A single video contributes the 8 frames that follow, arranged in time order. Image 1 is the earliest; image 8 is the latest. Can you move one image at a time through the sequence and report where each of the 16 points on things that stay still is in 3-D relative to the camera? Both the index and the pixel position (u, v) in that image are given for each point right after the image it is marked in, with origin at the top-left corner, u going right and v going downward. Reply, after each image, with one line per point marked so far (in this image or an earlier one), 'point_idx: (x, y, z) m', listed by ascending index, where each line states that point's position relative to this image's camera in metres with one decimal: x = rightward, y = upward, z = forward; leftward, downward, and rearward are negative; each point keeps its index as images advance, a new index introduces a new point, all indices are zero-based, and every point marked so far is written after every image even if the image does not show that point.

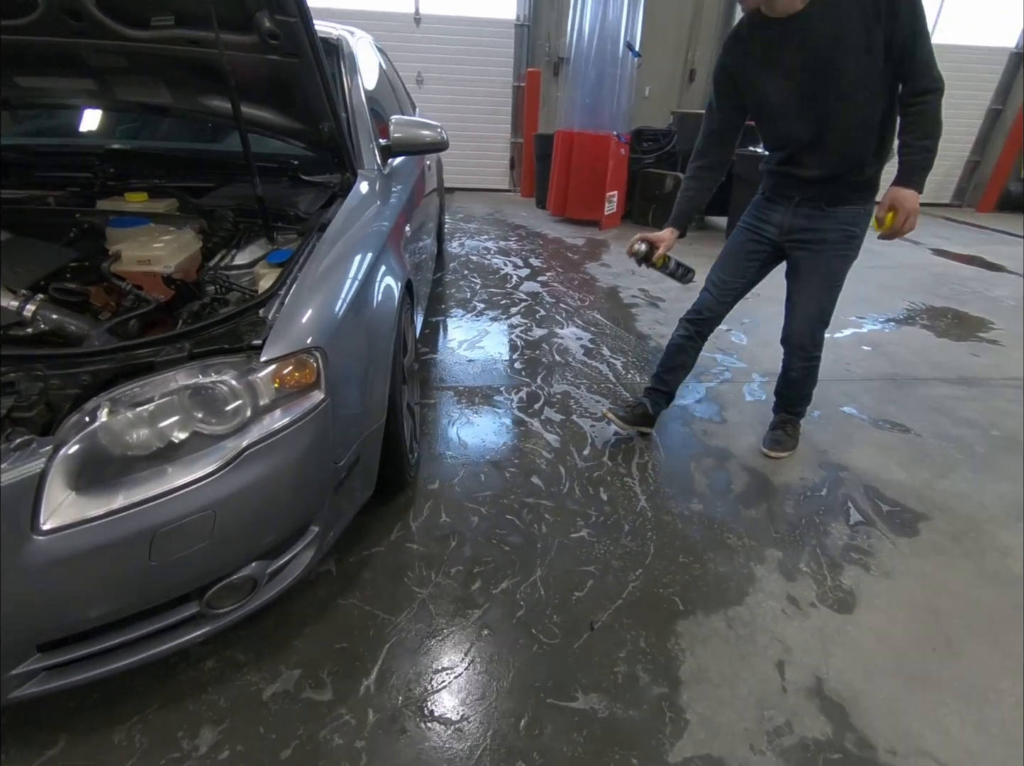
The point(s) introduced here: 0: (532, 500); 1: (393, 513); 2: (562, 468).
0: (0.0, -0.4, +2.3) m
1: (-0.4, -0.4, +2.2) m
2: (+0.1, -0.3, +2.4) m
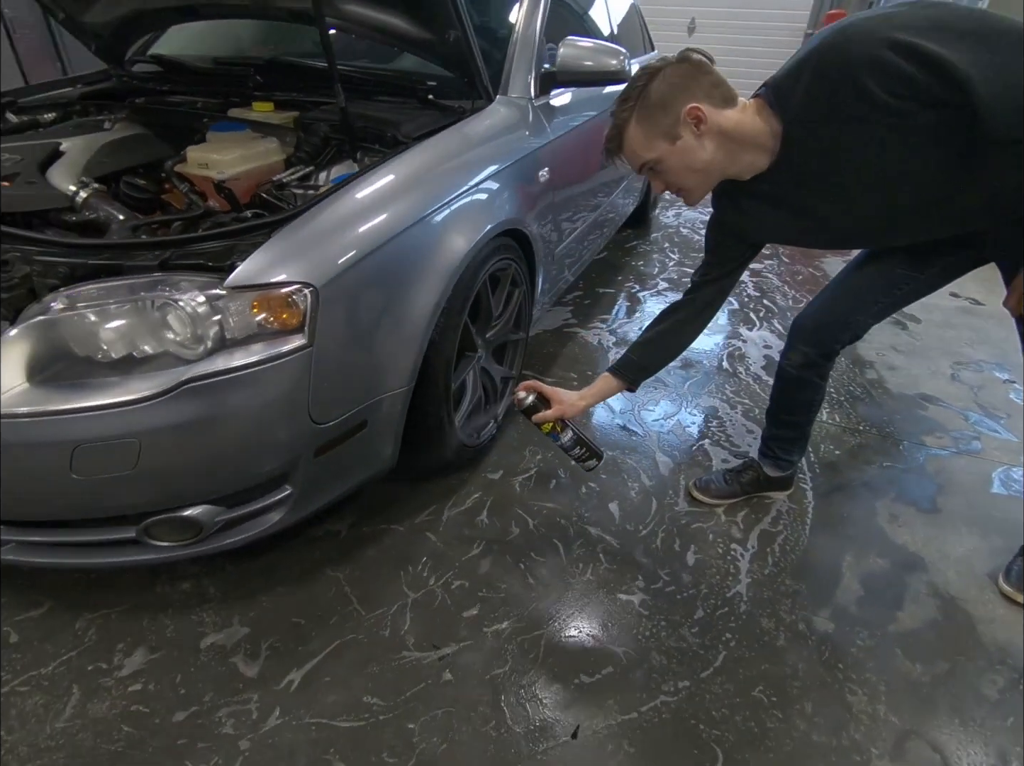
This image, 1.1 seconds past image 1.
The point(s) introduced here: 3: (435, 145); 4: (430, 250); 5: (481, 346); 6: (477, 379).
0: (+0.2, -0.4, +1.8) m
1: (-0.2, -0.3, +1.9) m
2: (+0.4, -0.3, +1.9) m
3: (-0.2, +0.5, +1.7) m
4: (-0.2, +0.3, +1.5) m
5: (-0.1, +0.1, +1.9) m
6: (-0.1, 0.0, +1.9) m
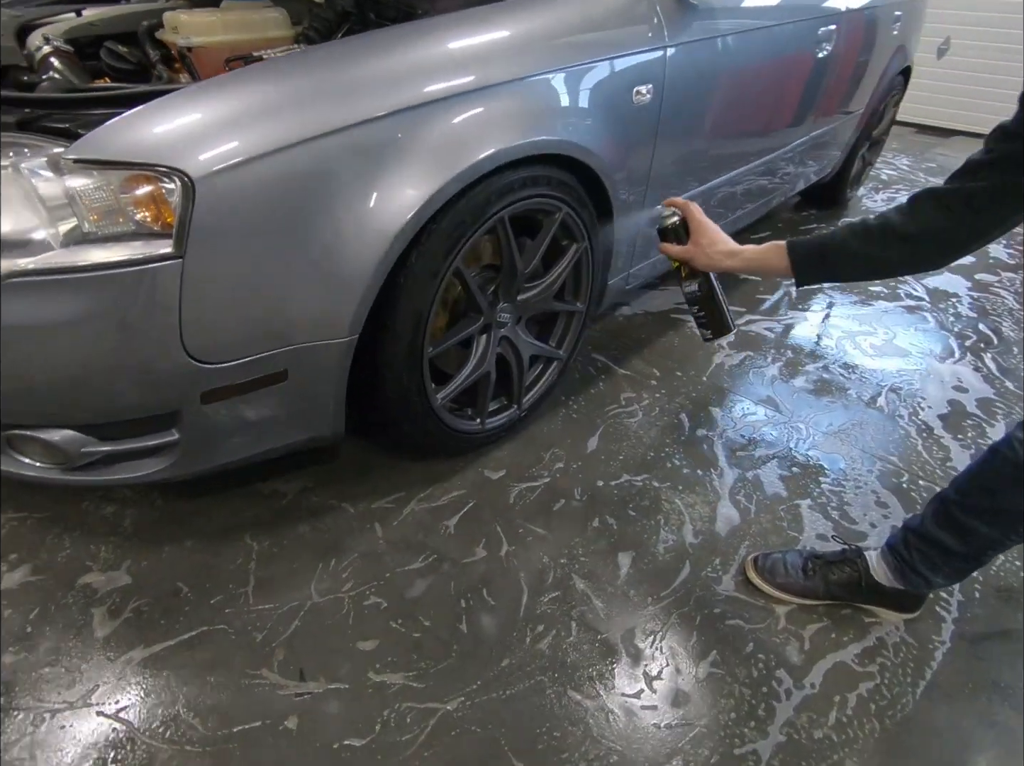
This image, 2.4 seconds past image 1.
0: (+0.1, -0.4, +1.3) m
1: (-0.2, -0.2, +1.5) m
2: (+0.3, -0.3, +1.3) m
3: (-0.1, +0.6, +1.2) m
4: (-0.2, +0.3, +1.1) m
5: (0.0, +0.1, +1.4) m
6: (0.0, +0.1, +1.5) m
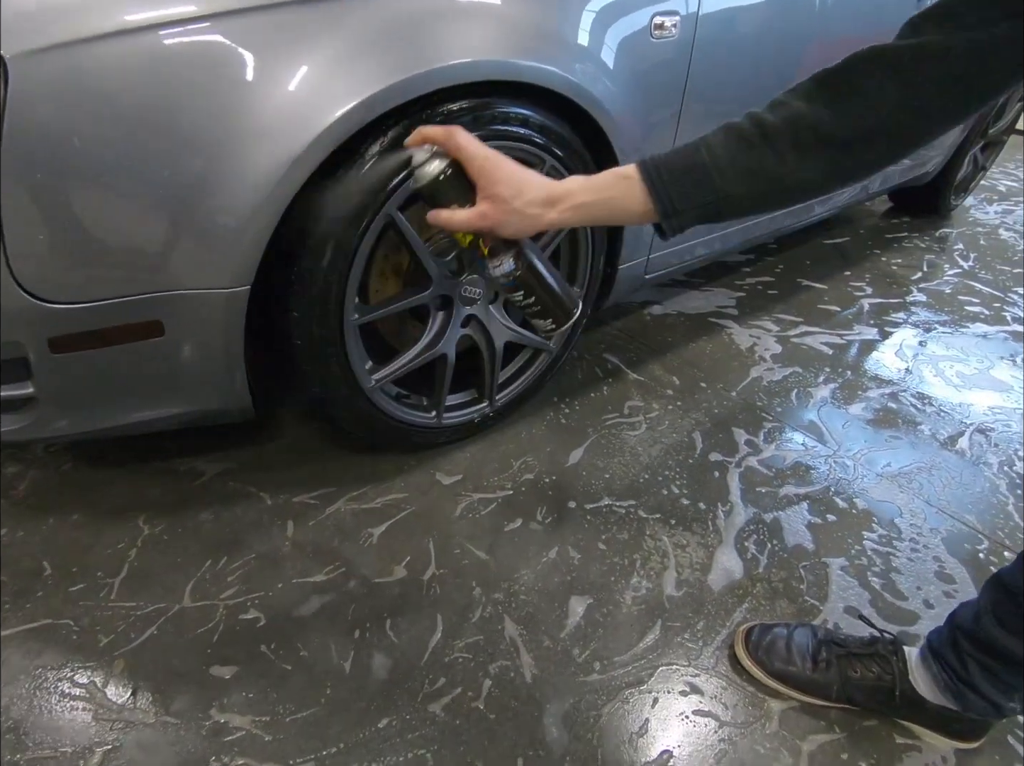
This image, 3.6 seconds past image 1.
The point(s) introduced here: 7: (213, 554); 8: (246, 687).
0: (0.0, -0.3, +1.0) m
1: (-0.3, -0.1, +1.2) m
2: (+0.2, -0.3, +1.0) m
3: (-0.1, +0.6, +1.0) m
4: (-0.2, +0.4, +0.9) m
5: (-0.1, +0.2, +1.1) m
6: (-0.1, +0.1, +1.2) m
7: (-0.5, -0.3, +1.1) m
8: (-0.3, -0.4, +0.9) m
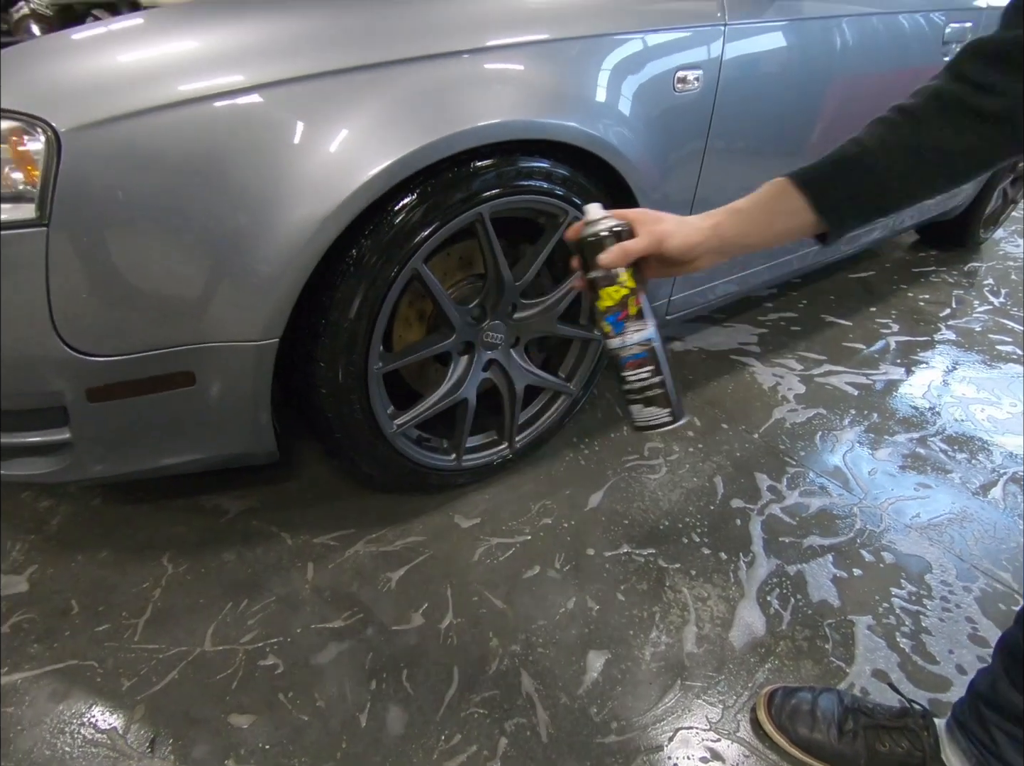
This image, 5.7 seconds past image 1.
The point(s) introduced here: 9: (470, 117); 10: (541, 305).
0: (0.0, -0.4, +1.0) m
1: (-0.3, -0.2, +1.2) m
2: (+0.2, -0.4, +1.0) m
3: (-0.1, +0.6, +1.0) m
4: (-0.2, +0.3, +0.9) m
5: (0.0, +0.1, +1.2) m
6: (-0.1, 0.0, +1.2) m
7: (-0.4, -0.3, +1.1) m
8: (-0.3, -0.5, +0.9) m
9: (-0.1, +0.4, +0.9) m
10: (+0.1, +0.1, +1.2) m
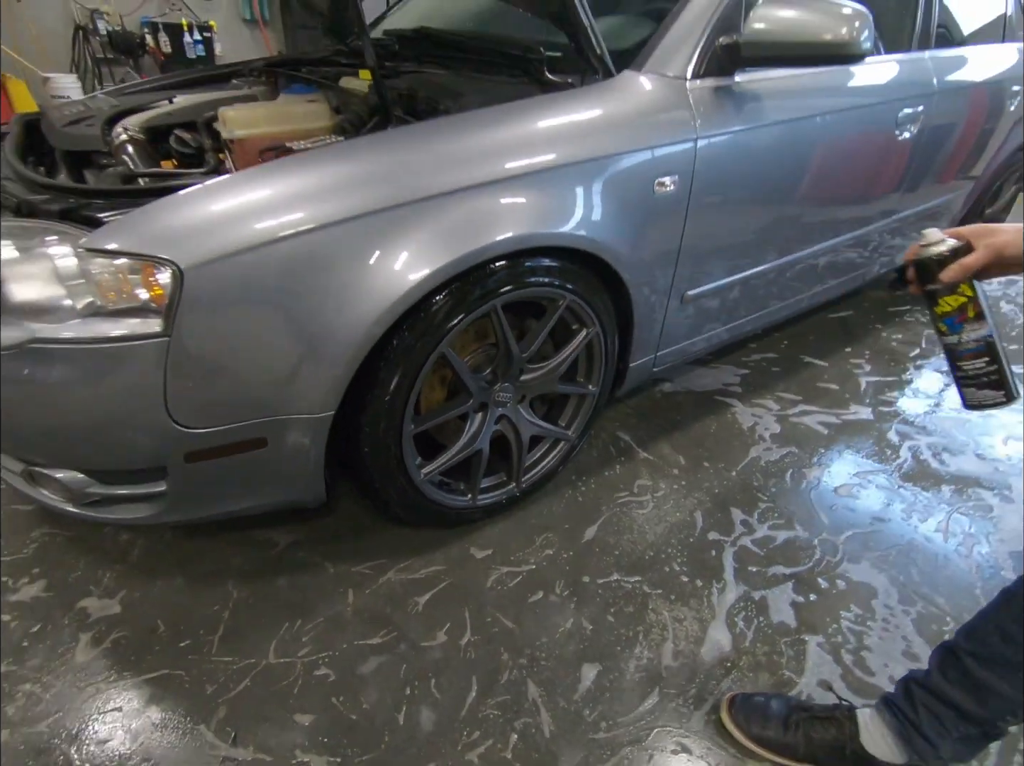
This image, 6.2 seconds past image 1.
0: (0.0, -0.5, +1.2) m
1: (-0.2, -0.3, +1.5) m
2: (+0.2, -0.5, +1.2) m
3: (-0.1, +0.5, +1.2) m
4: (-0.2, +0.2, +1.1) m
5: (0.0, 0.0, +1.4) m
6: (0.0, -0.1, +1.4) m
7: (-0.4, -0.4, +1.3) m
8: (-0.3, -0.6, +1.1) m
9: (0.0, +0.2, +1.2) m
10: (+0.1, 0.0, +1.4) m
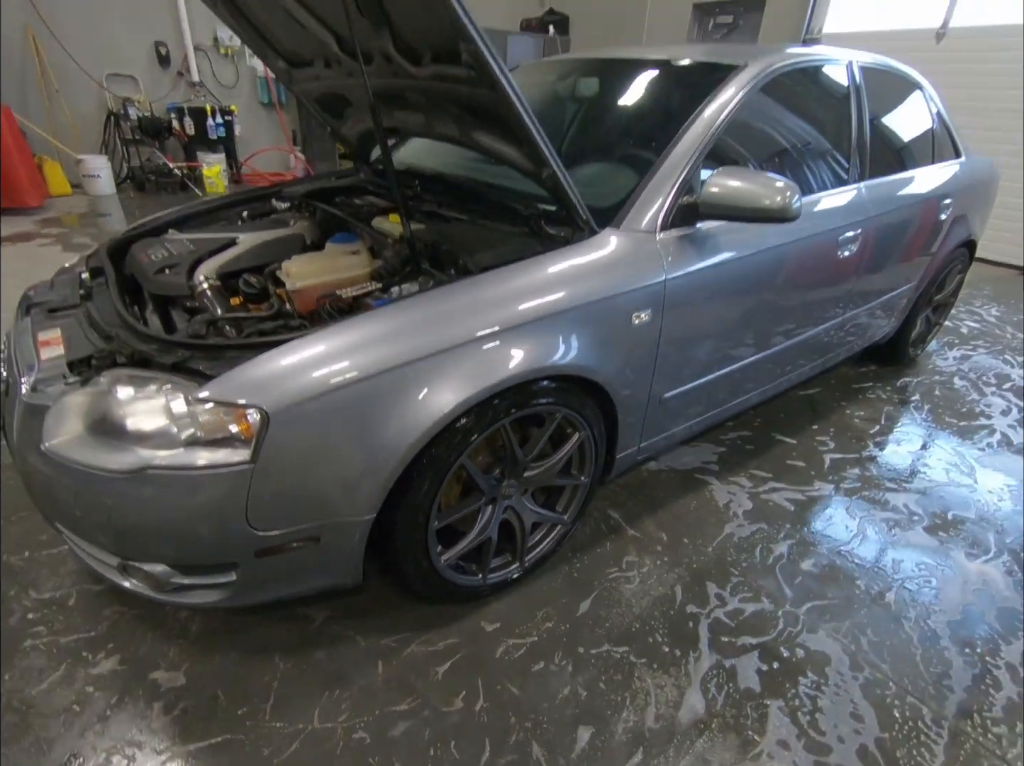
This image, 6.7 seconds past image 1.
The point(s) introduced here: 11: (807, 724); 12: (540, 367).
0: (0.0, -0.7, +1.4) m
1: (-0.2, -0.6, +1.7) m
2: (+0.2, -0.7, +1.4) m
3: (-0.1, +0.2, +1.5) m
4: (-0.2, 0.0, +1.4) m
5: (0.0, -0.2, +1.6) m
6: (0.0, -0.3, +1.7) m
7: (-0.4, -0.7, +1.5) m
8: (-0.3, -0.8, +1.4) m
9: (0.0, 0.0, +1.4) m
10: (+0.1, -0.2, +1.7) m
11: (+0.6, -0.7, +1.5) m
12: (0.0, 0.0, +1.5) m
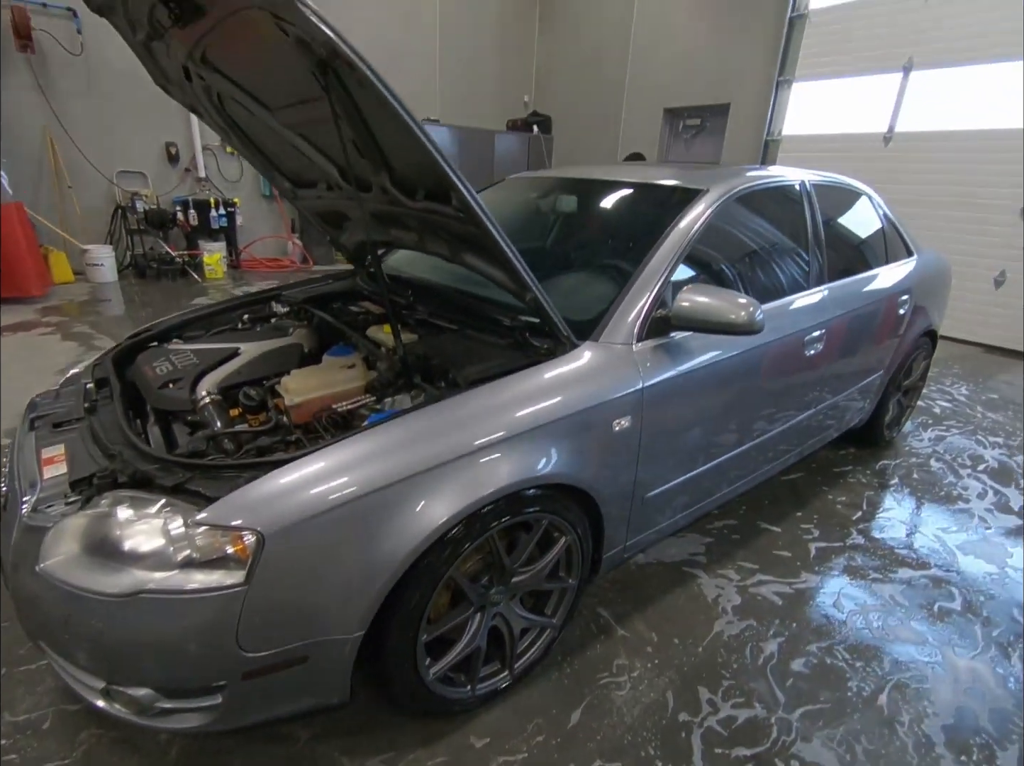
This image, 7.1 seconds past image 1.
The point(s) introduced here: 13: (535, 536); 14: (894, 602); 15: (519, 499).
0: (0.0, -1.0, +1.4) m
1: (-0.3, -0.8, +1.7) m
2: (+0.2, -1.0, +1.4) m
3: (-0.1, 0.0, +1.5) m
4: (-0.2, -0.2, +1.4) m
5: (0.0, -0.5, +1.6) m
6: (-0.1, -0.6, +1.7) m
7: (-0.4, -0.9, +1.5) m
8: (-0.3, -1.0, +1.3) m
9: (-0.1, -0.2, +1.5) m
10: (0.0, -0.5, +1.7) m
11: (+0.6, -1.0, +1.5) m
12: (0.0, -0.2, +1.5) m
13: (+0.1, -0.4, +1.6) m
14: (+1.2, -0.7, +2.2) m
15: (0.0, -0.3, +1.5) m
